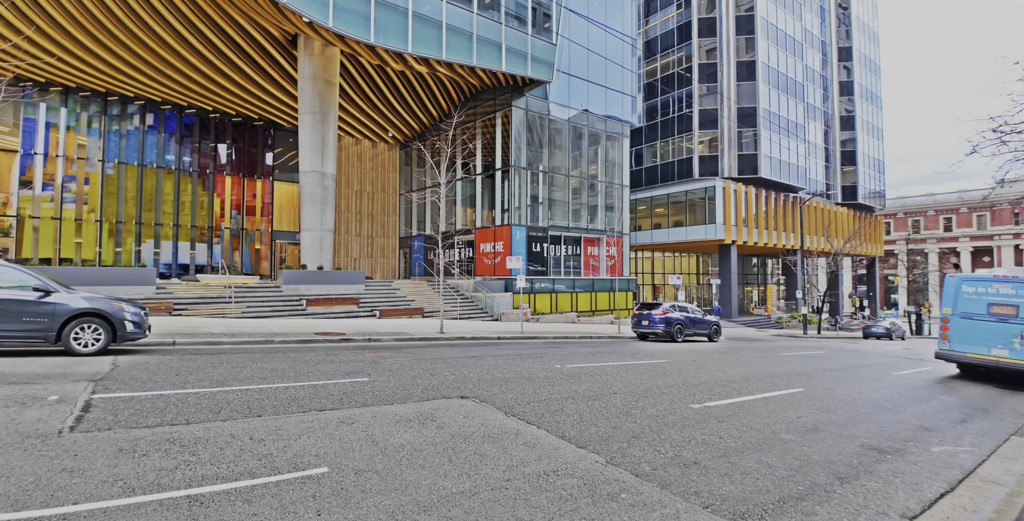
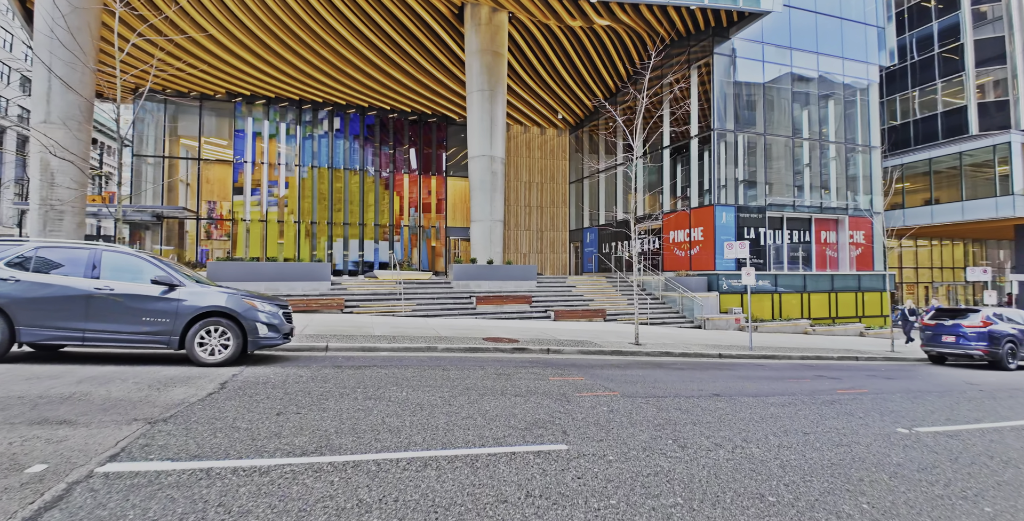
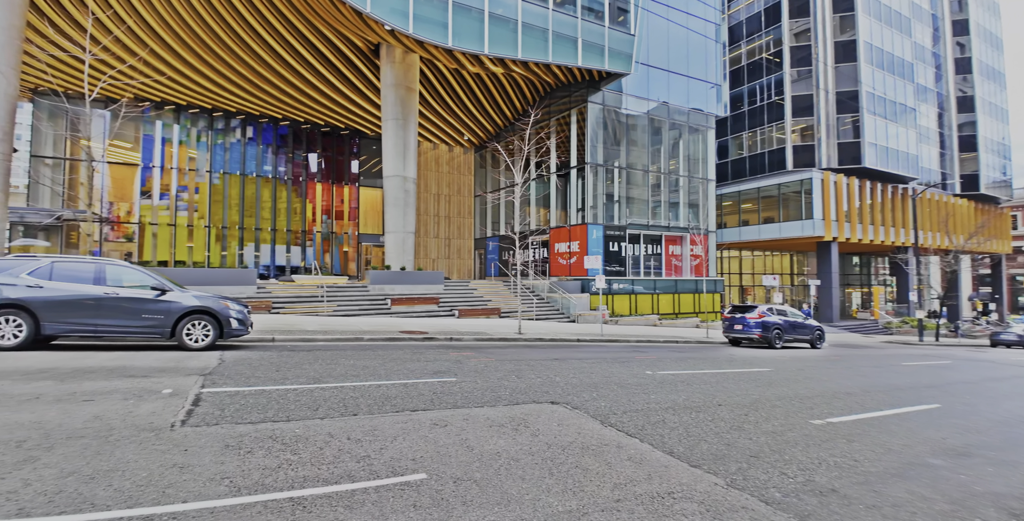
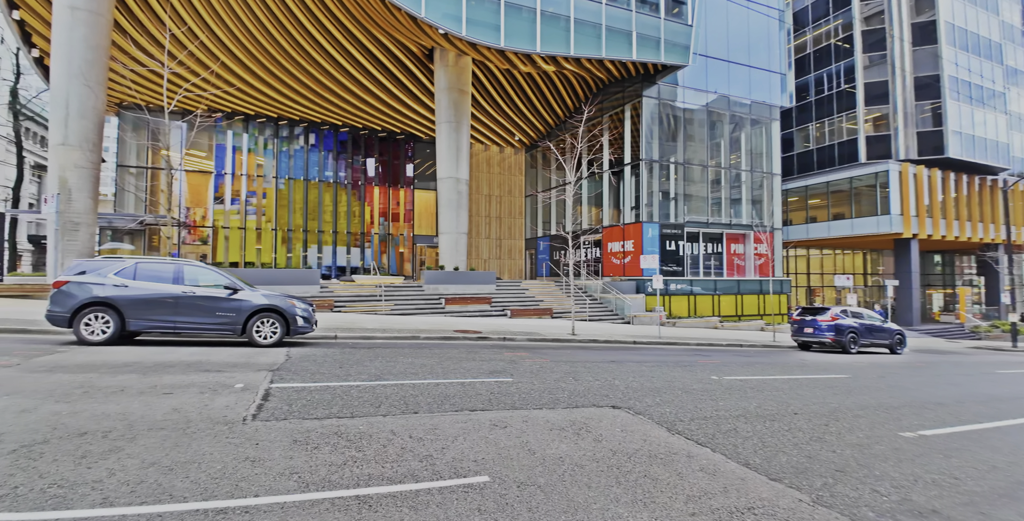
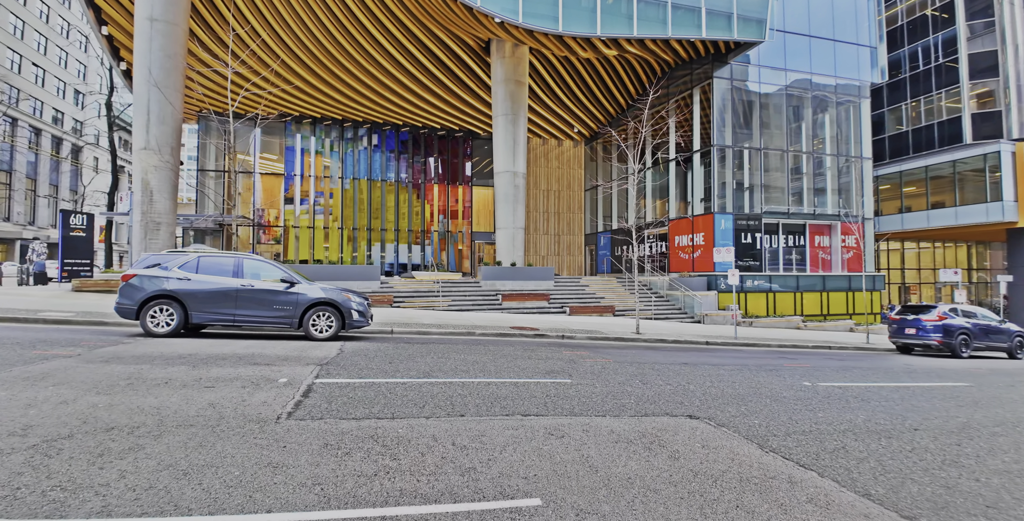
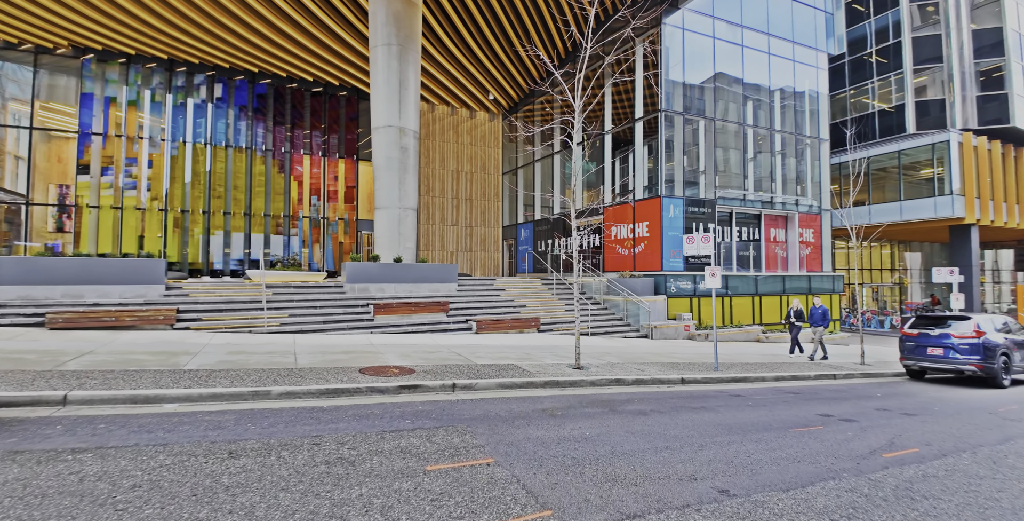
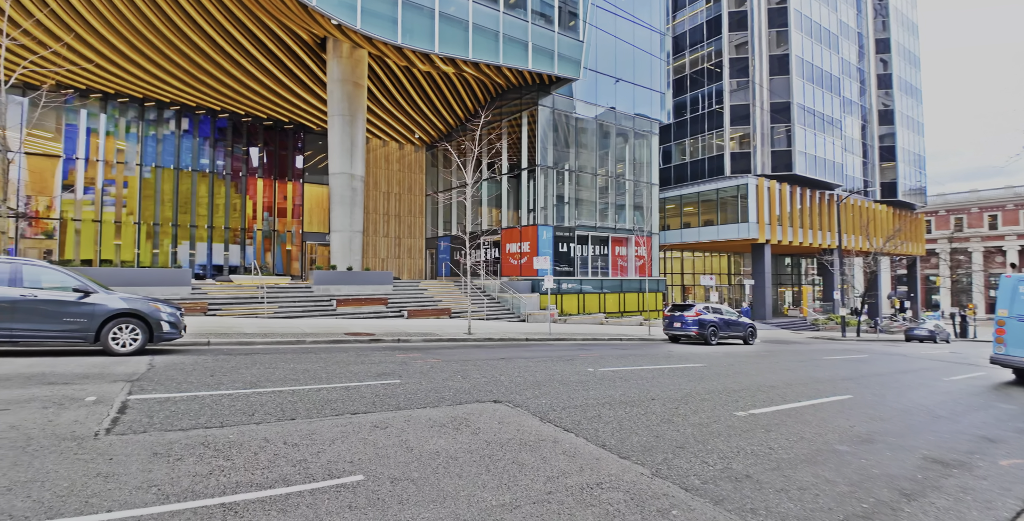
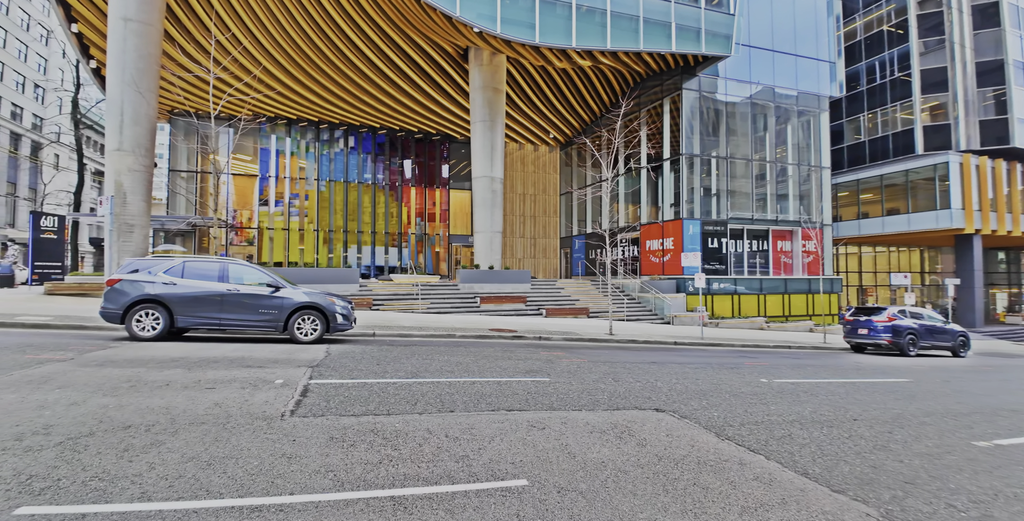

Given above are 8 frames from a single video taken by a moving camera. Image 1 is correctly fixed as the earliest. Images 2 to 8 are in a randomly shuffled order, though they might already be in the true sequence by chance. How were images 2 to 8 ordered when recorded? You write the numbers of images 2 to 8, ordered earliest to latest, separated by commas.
7, 3, 4, 8, 5, 2, 6
